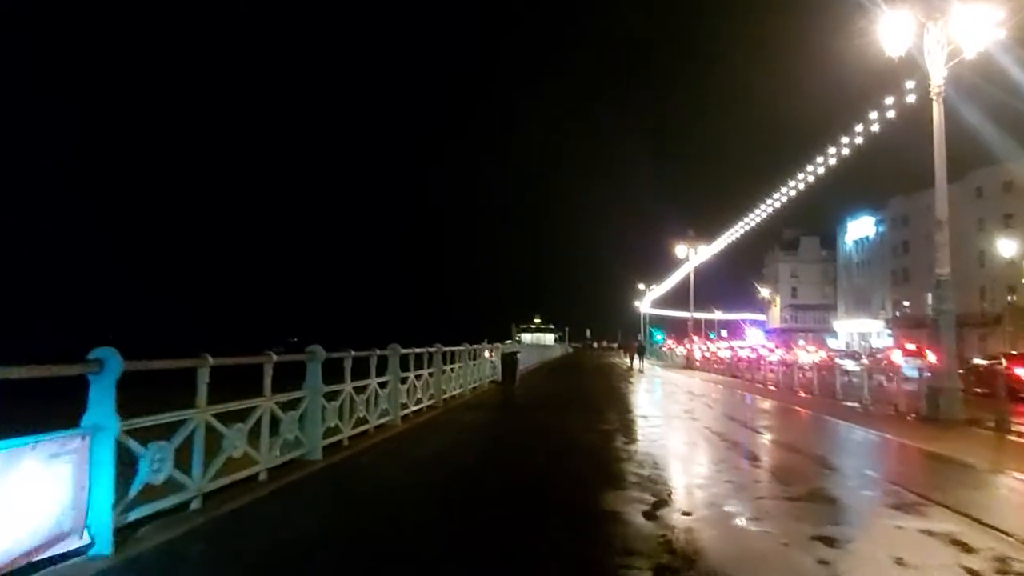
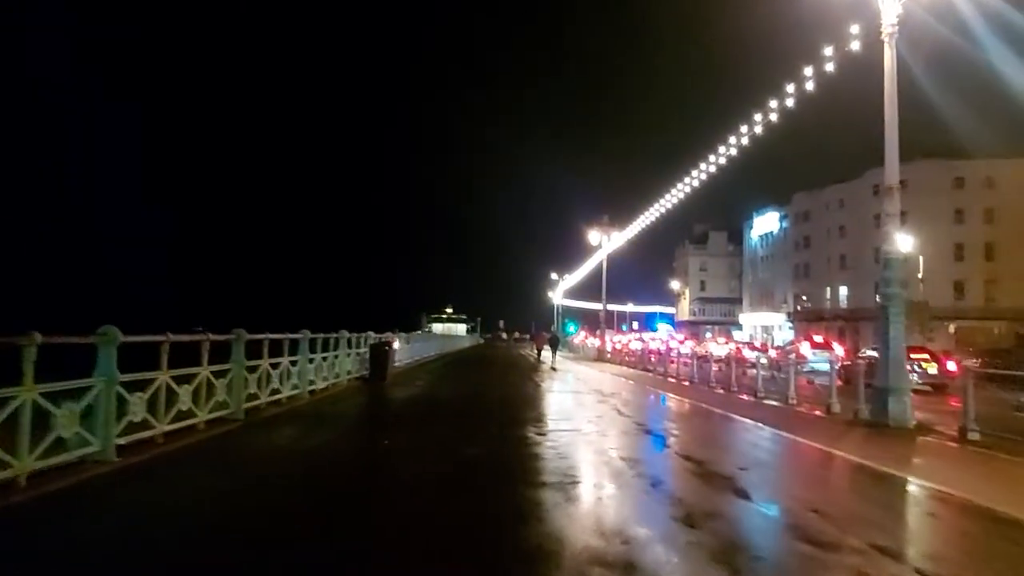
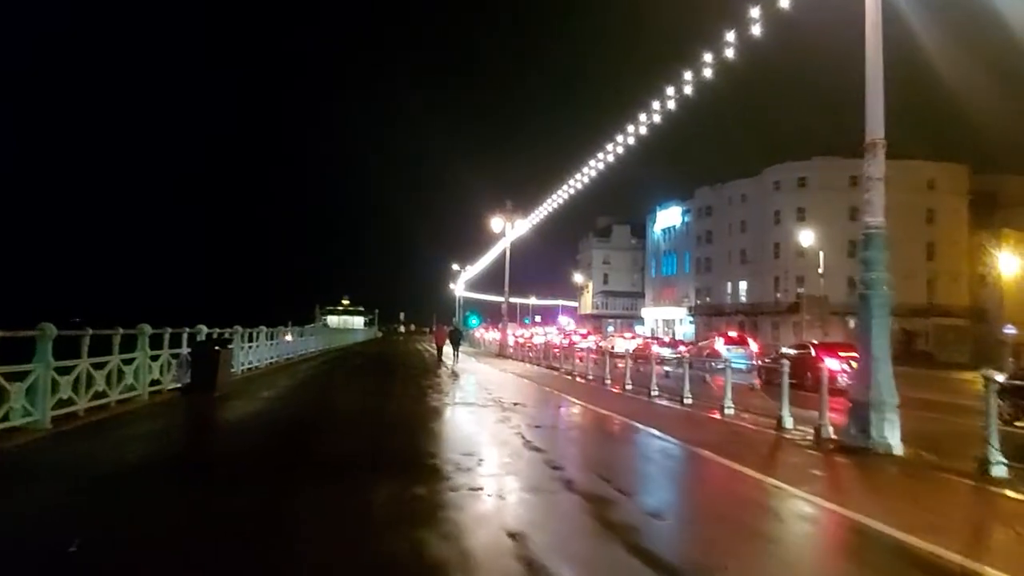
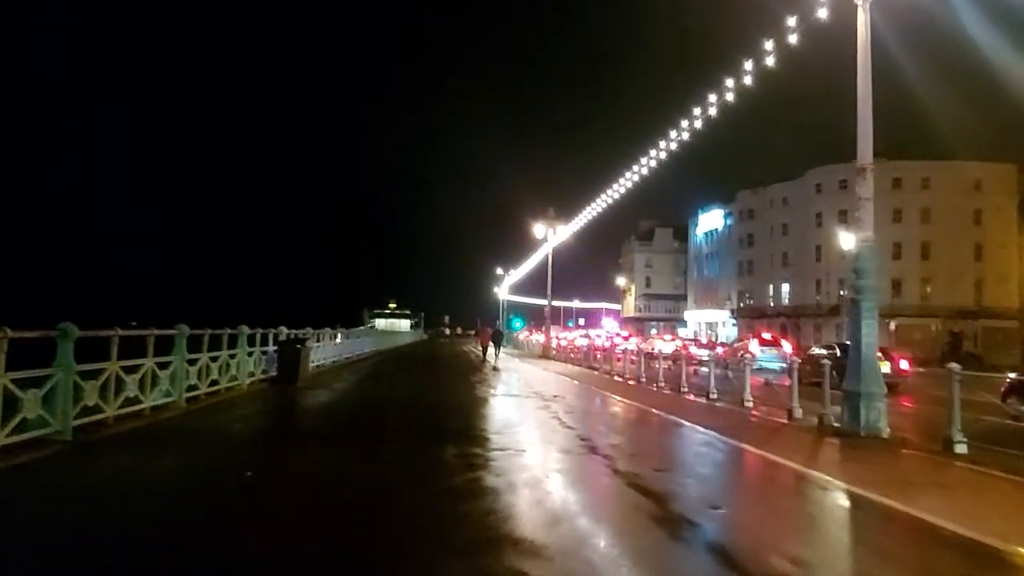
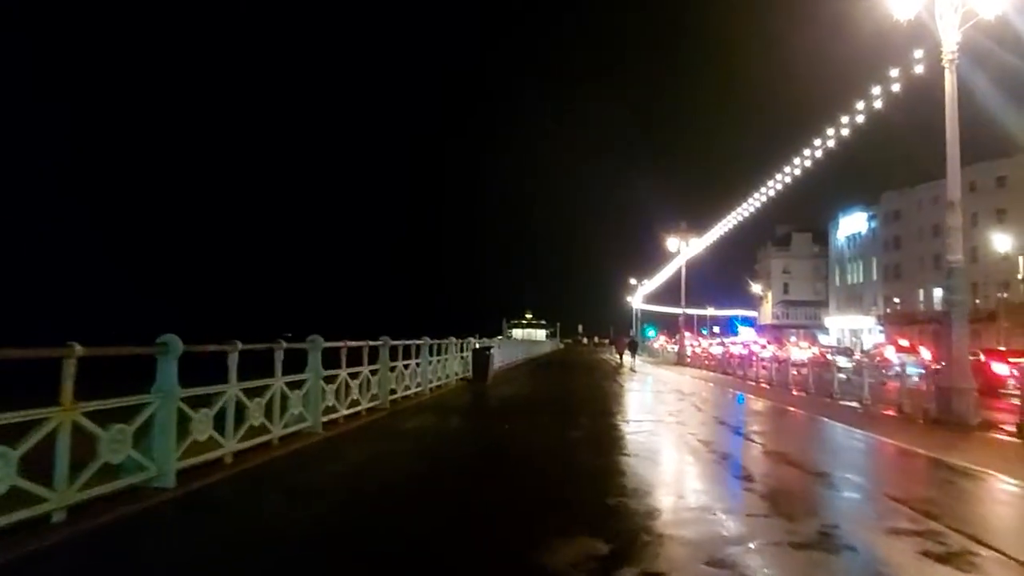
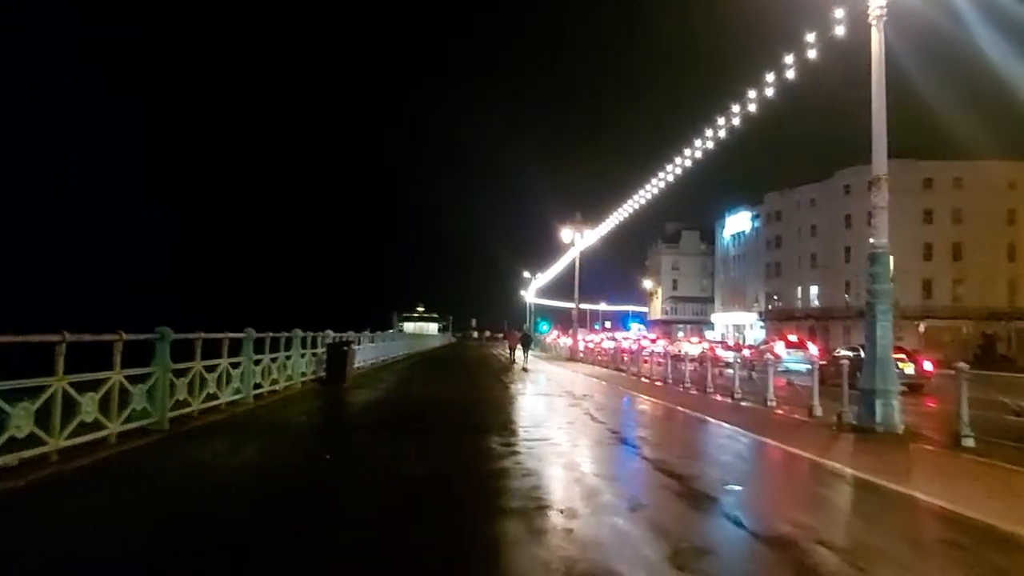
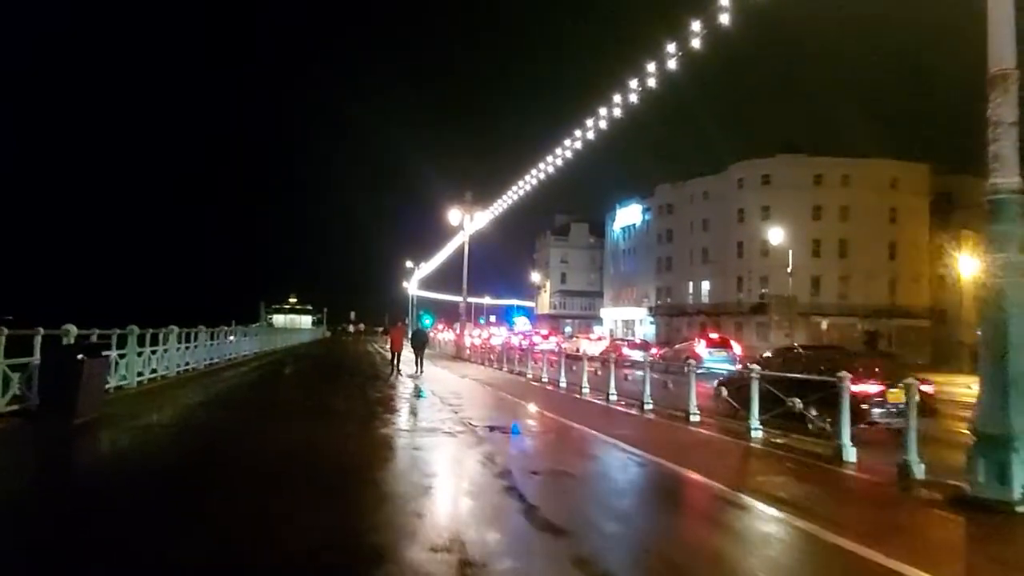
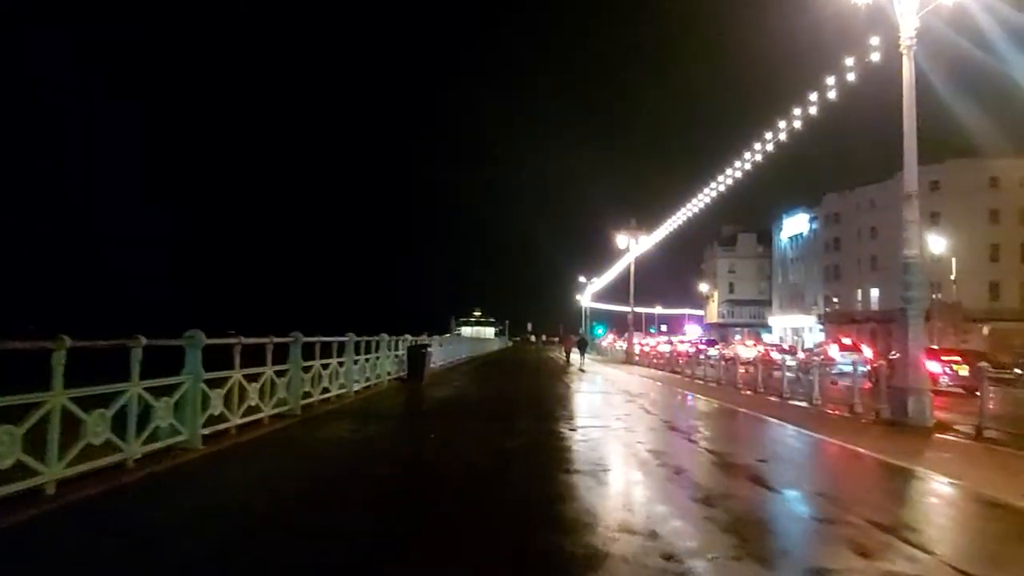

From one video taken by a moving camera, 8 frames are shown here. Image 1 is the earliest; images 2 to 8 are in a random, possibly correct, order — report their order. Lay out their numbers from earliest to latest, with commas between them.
5, 8, 2, 6, 4, 3, 7
